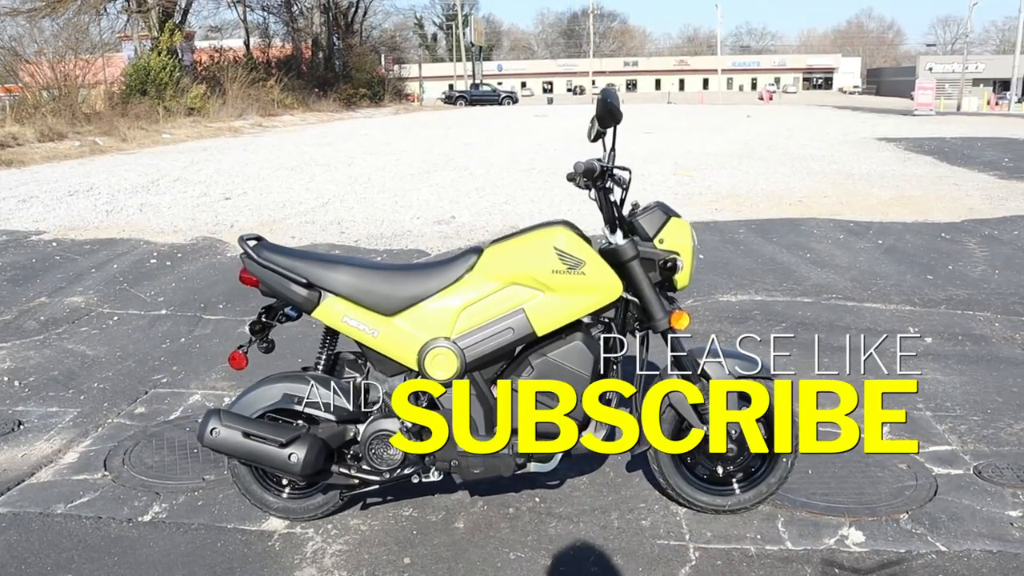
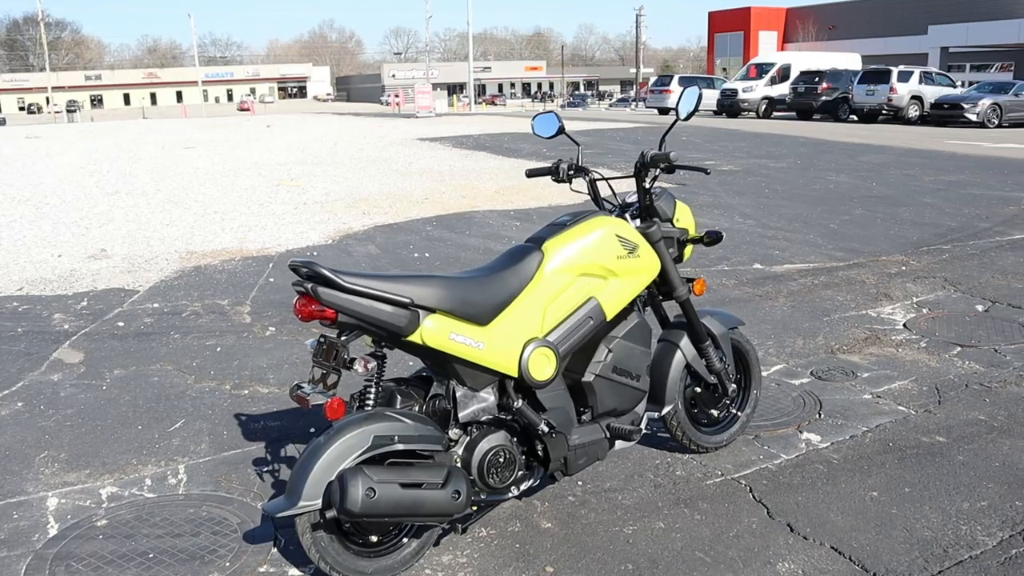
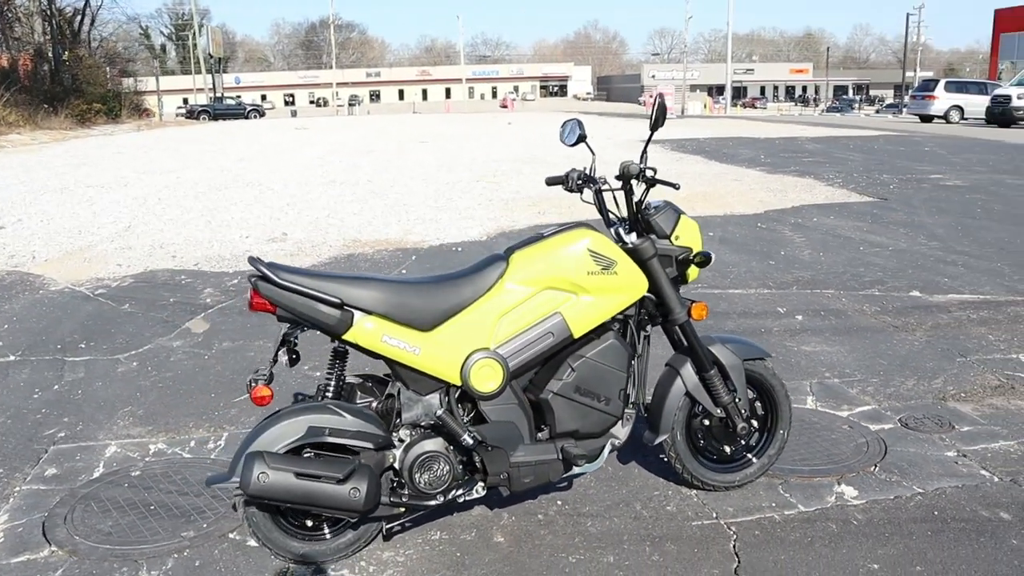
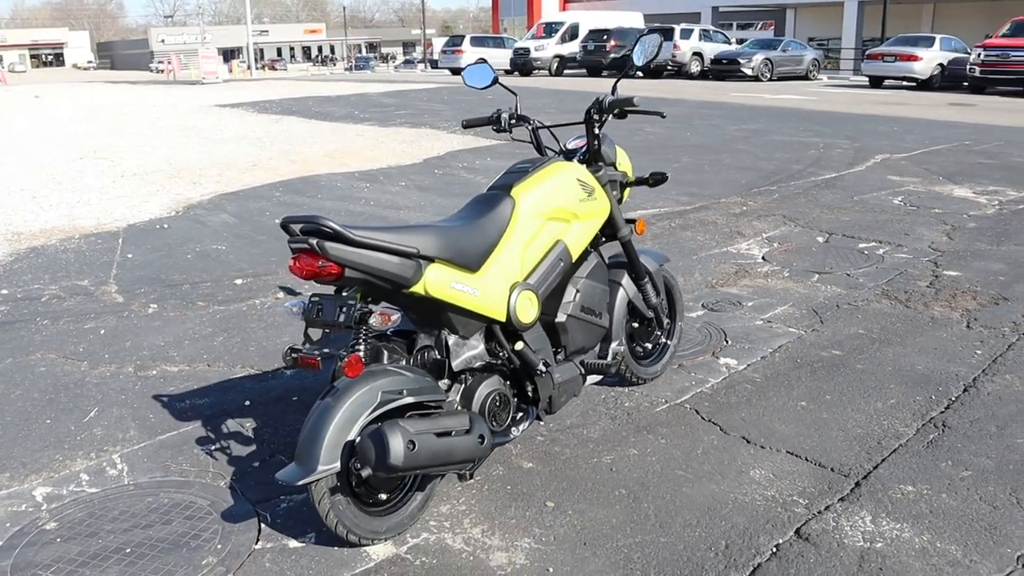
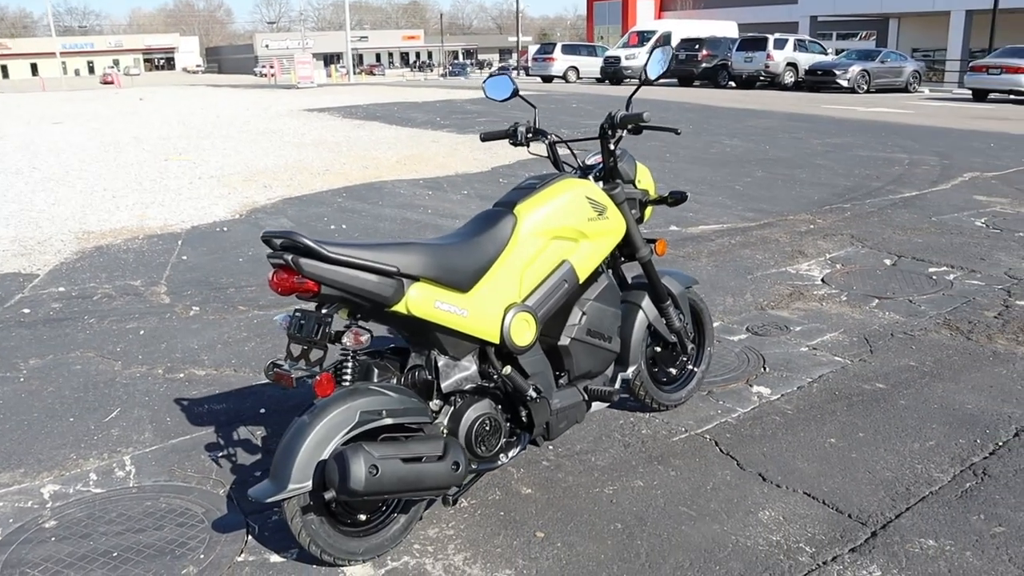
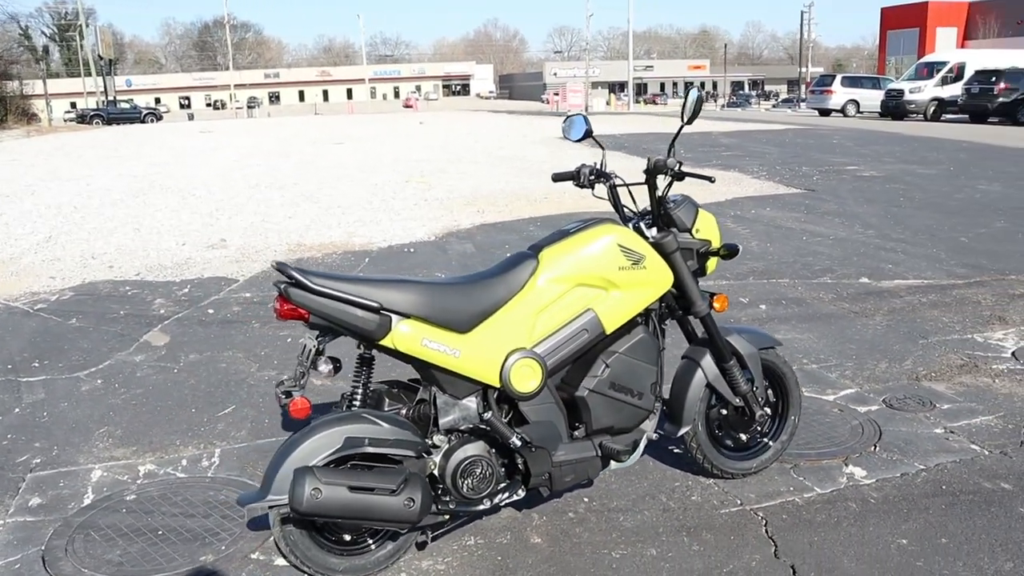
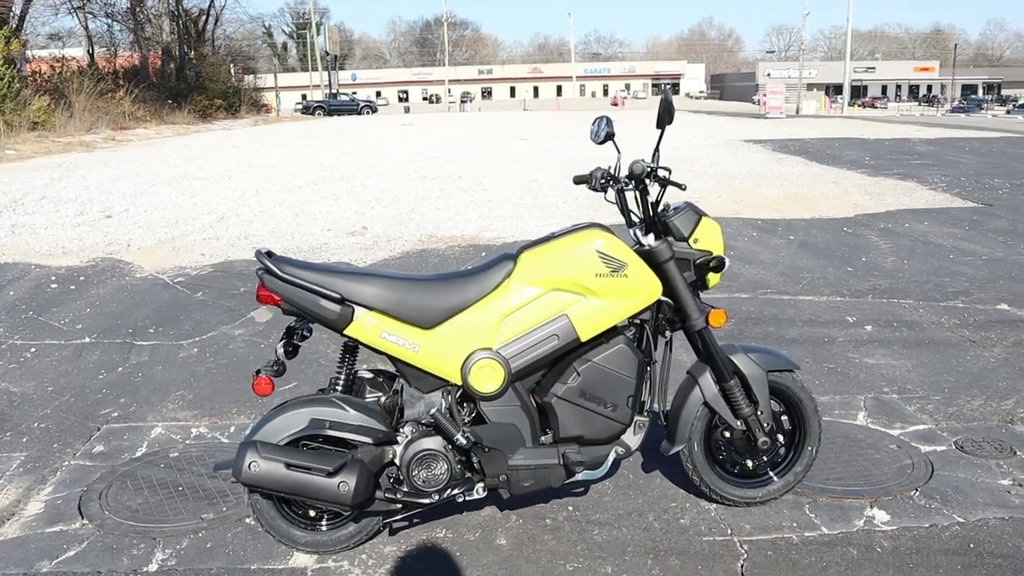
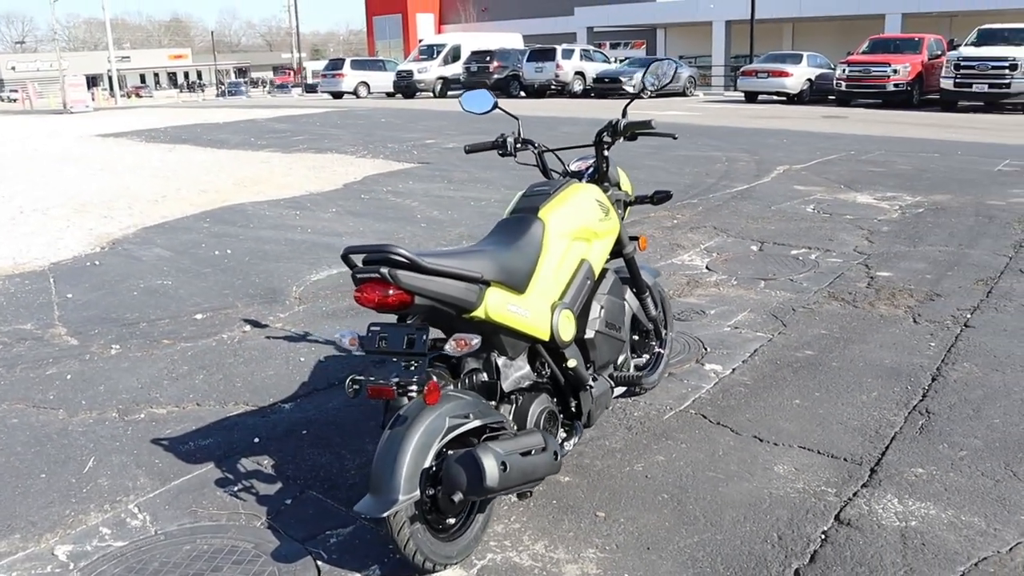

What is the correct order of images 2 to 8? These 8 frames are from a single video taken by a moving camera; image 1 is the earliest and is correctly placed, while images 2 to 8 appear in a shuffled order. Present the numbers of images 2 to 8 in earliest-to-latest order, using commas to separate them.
7, 3, 6, 2, 5, 4, 8
